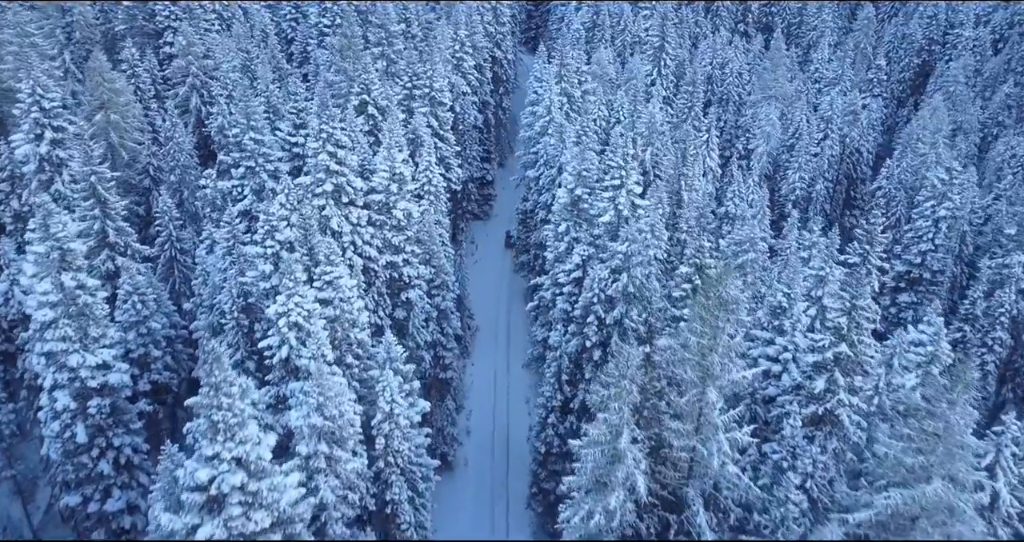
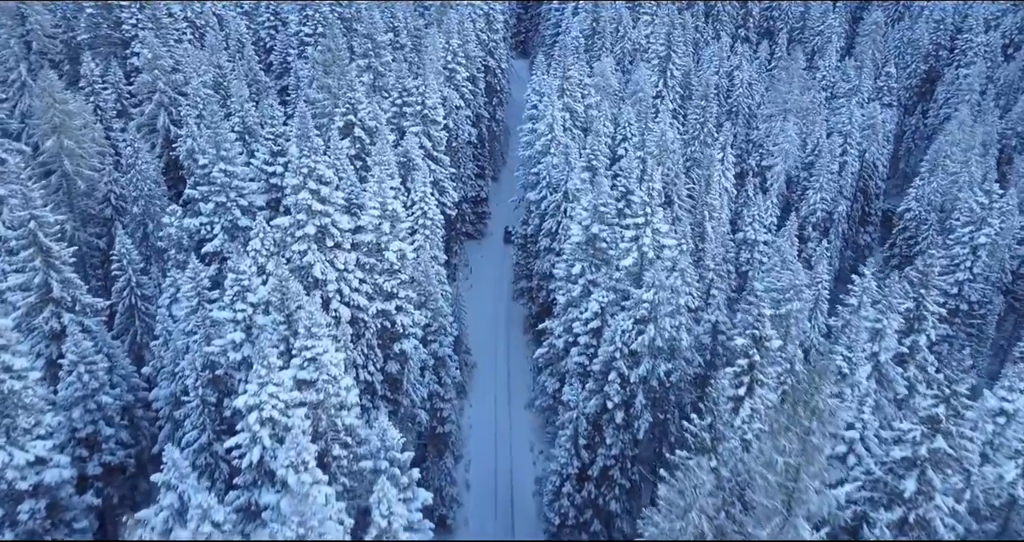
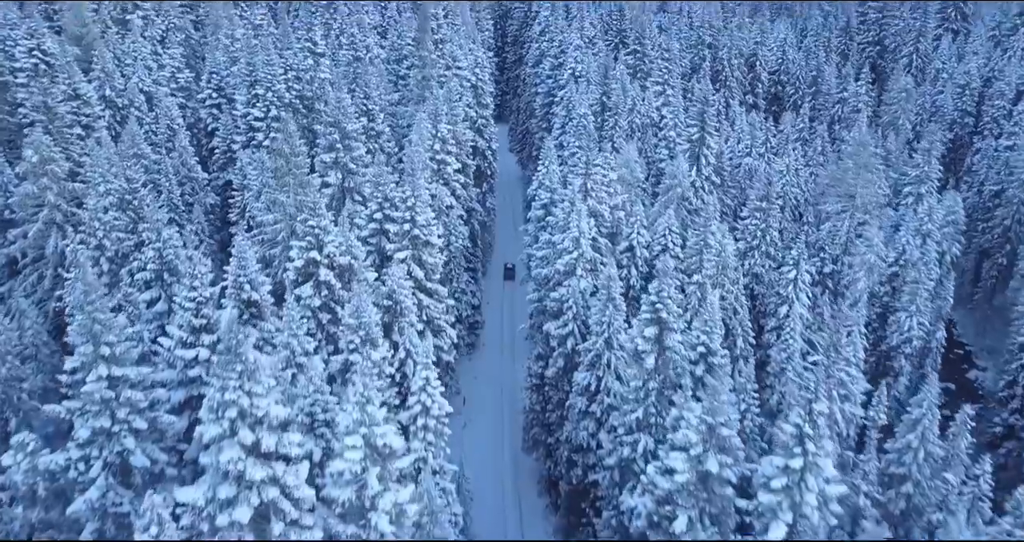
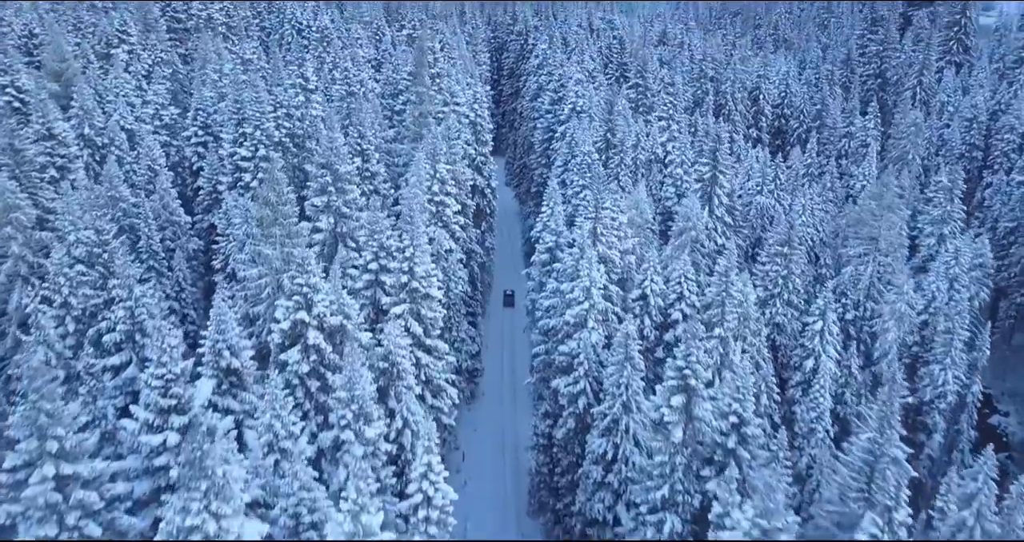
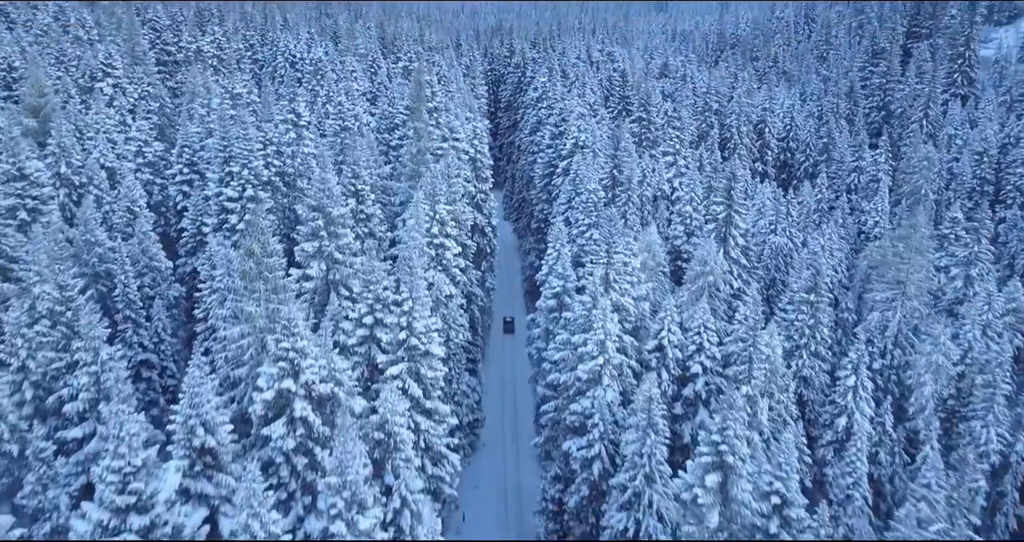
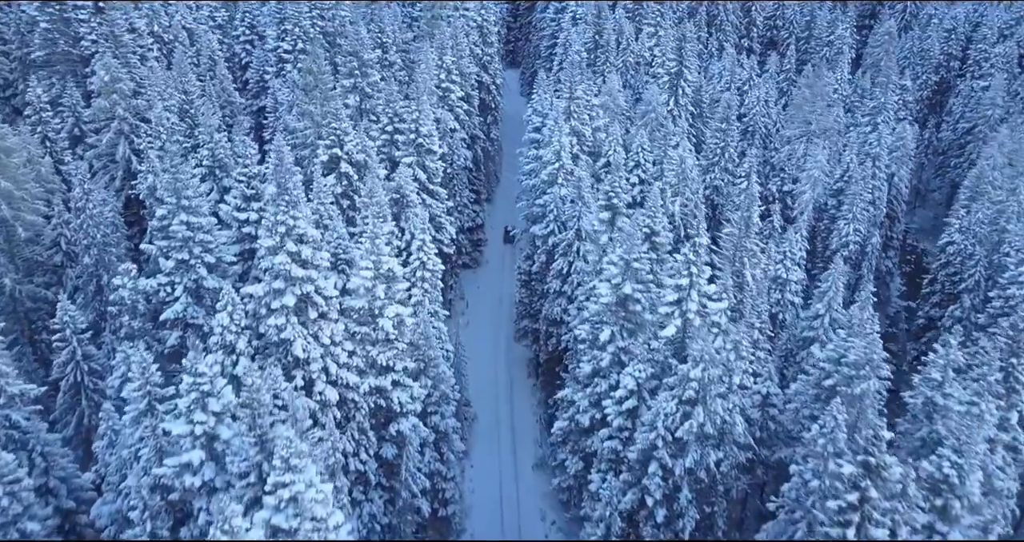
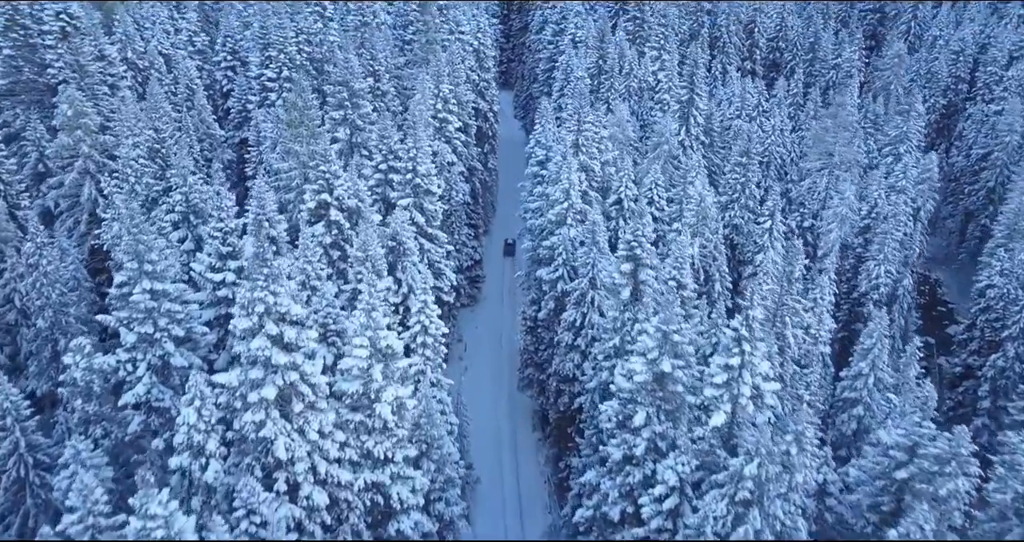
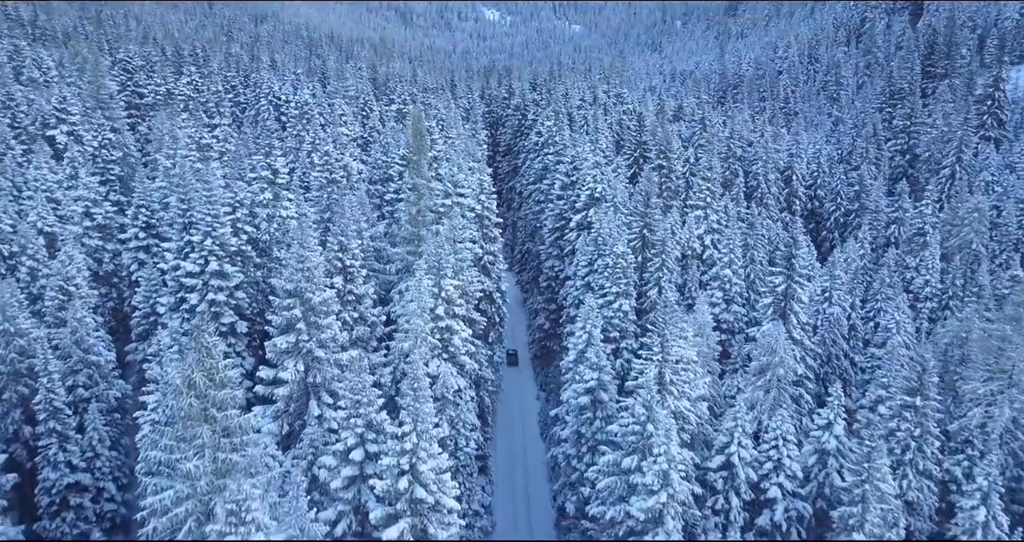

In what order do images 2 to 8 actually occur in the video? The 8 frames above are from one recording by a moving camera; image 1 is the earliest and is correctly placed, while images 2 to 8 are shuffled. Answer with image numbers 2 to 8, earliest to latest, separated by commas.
2, 6, 7, 3, 4, 5, 8
